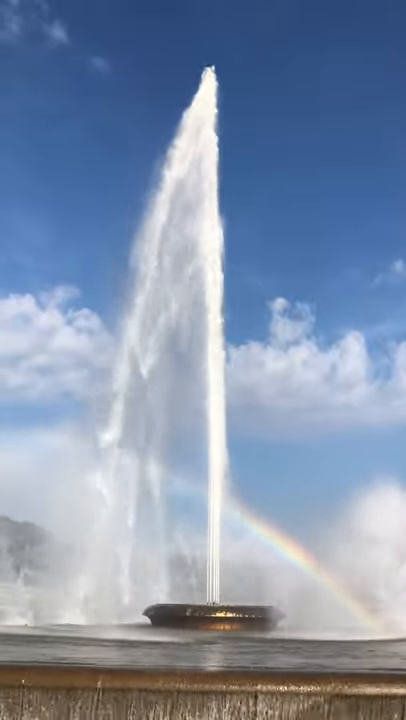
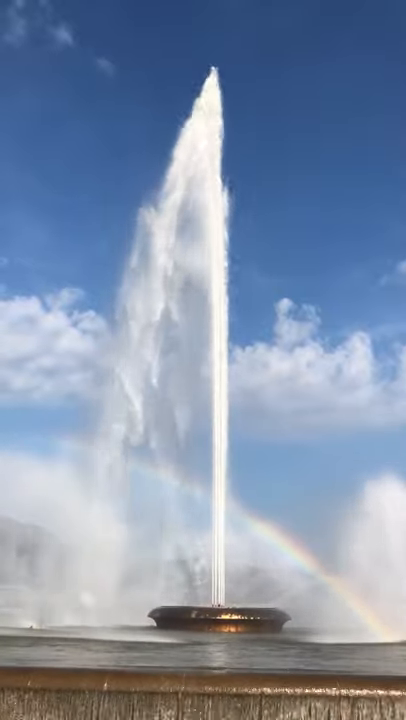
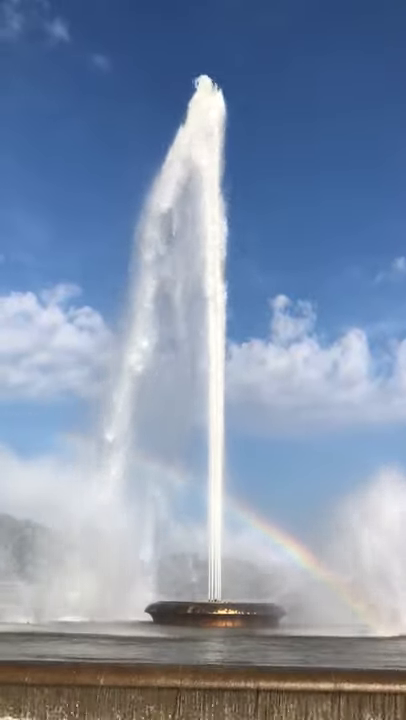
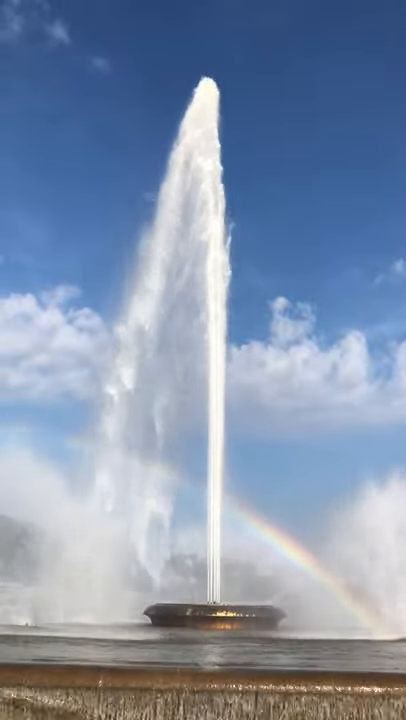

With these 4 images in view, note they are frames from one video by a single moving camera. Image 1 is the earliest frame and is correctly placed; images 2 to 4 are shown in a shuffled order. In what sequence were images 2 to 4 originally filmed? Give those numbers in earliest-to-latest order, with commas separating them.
4, 3, 2
